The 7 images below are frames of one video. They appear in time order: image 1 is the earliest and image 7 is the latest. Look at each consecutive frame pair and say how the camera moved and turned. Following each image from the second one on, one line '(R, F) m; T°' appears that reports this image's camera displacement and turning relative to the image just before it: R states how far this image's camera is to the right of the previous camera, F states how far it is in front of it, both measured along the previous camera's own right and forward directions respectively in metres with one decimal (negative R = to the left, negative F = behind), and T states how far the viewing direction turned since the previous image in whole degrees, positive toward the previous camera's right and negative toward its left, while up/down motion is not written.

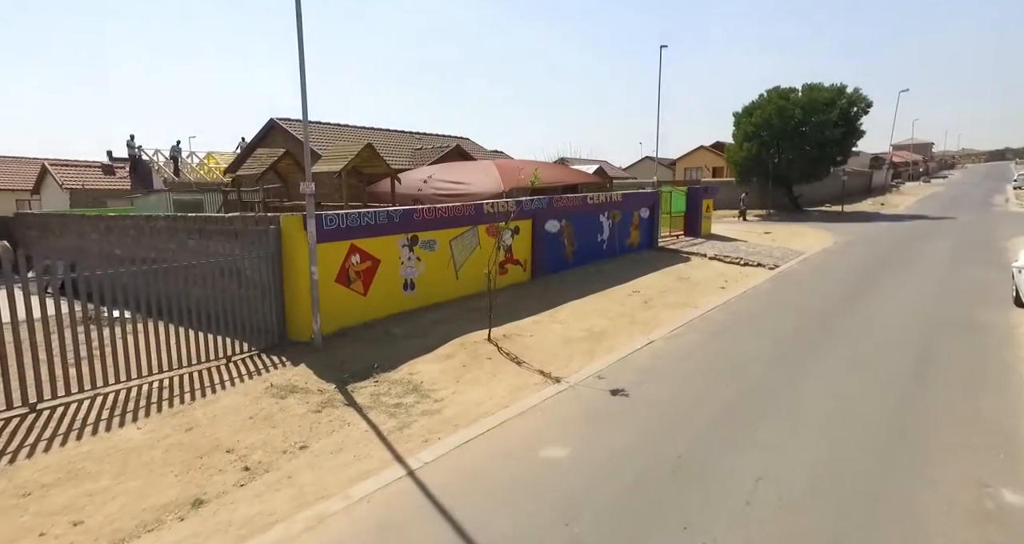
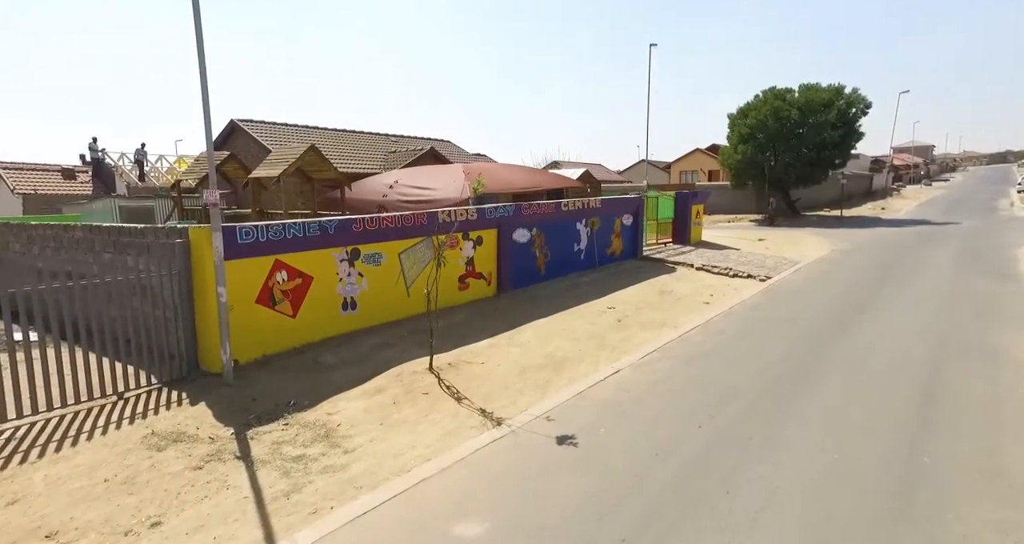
(+0.8, +0.9) m; 0°
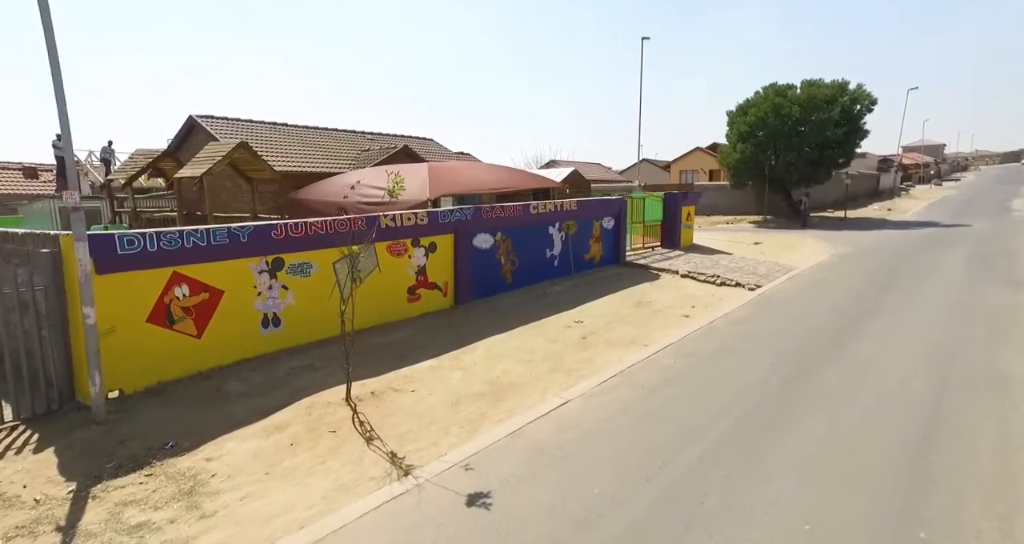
(+0.9, +1.0) m; -1°
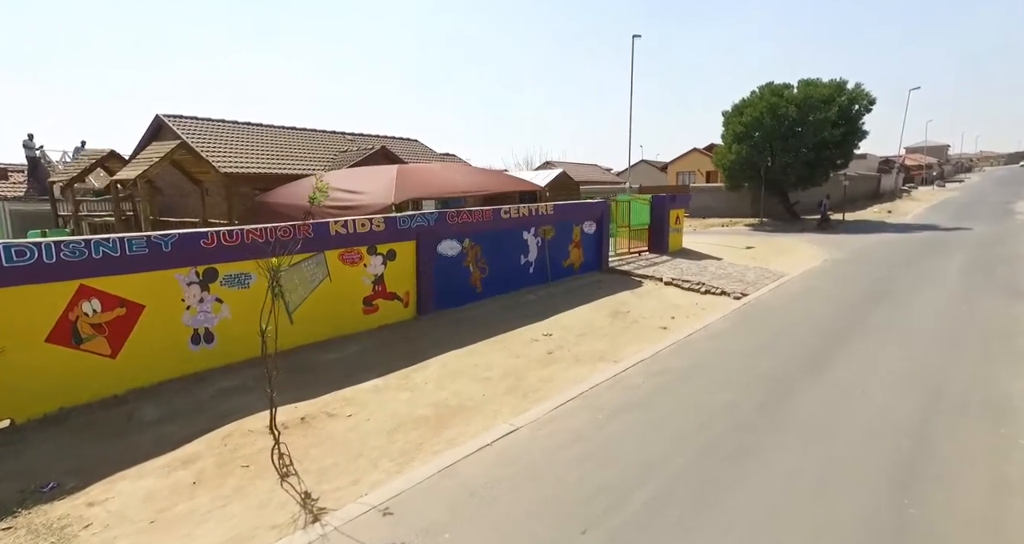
(+0.7, +0.6) m; 0°
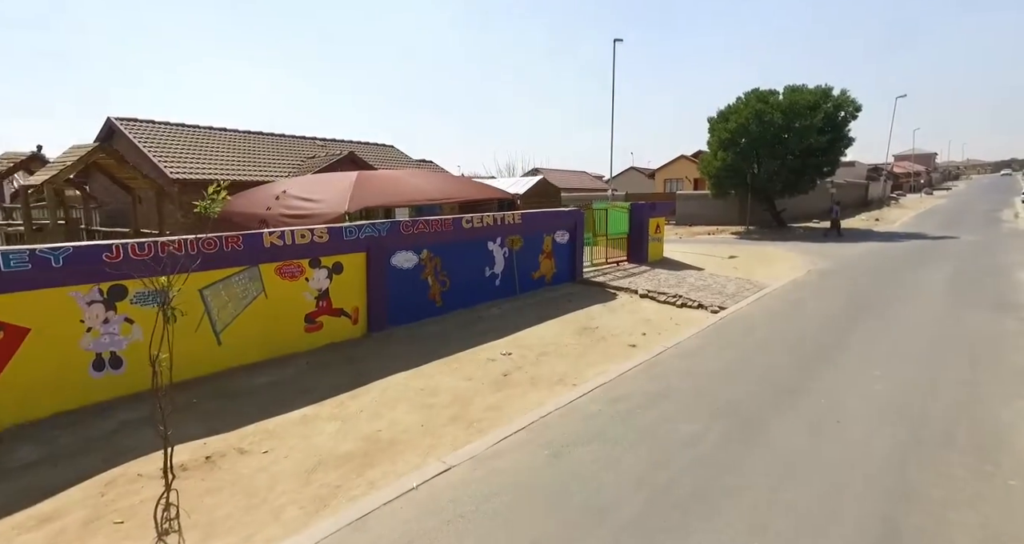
(+0.6, +0.6) m; +1°
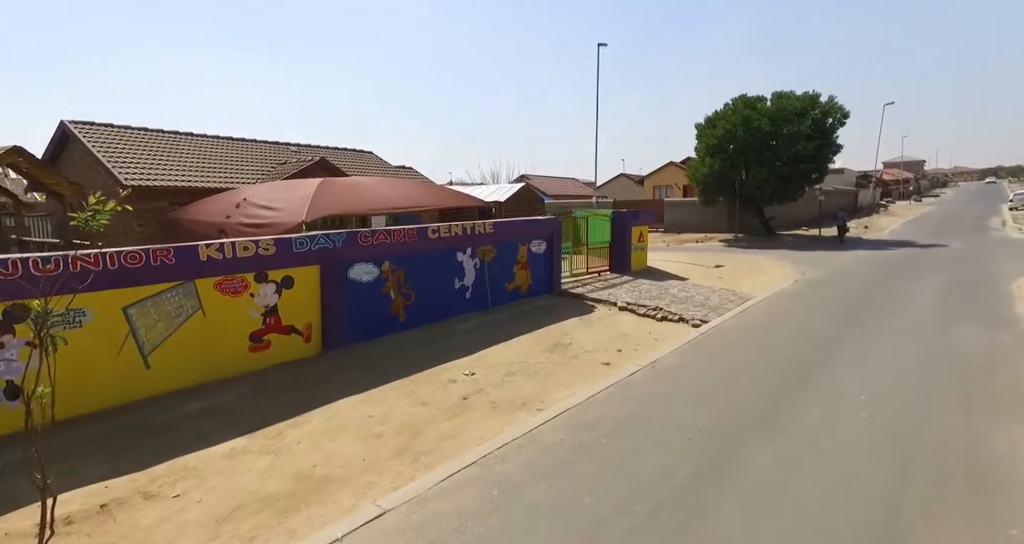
(+0.5, +0.5) m; +1°
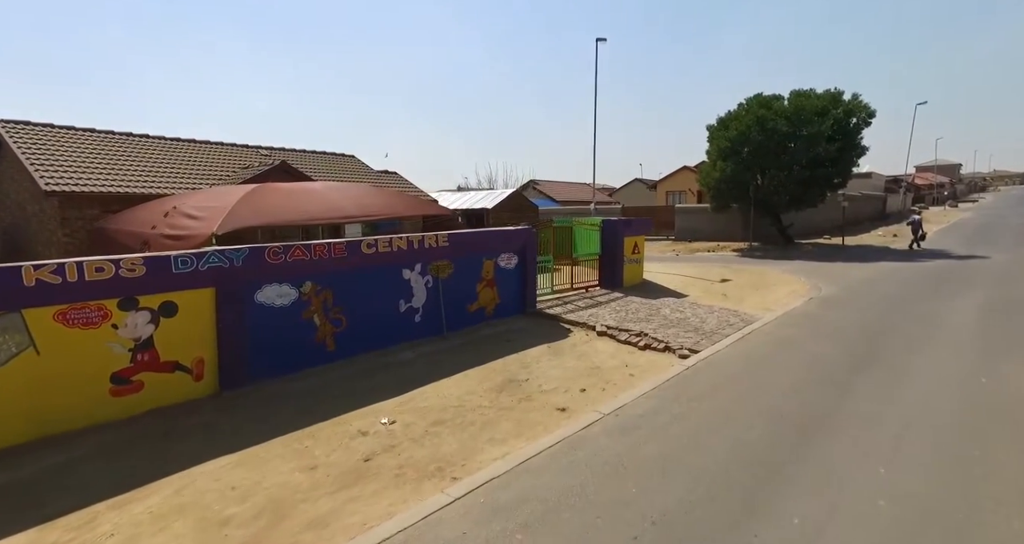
(+1.1, +1.4) m; -2°
